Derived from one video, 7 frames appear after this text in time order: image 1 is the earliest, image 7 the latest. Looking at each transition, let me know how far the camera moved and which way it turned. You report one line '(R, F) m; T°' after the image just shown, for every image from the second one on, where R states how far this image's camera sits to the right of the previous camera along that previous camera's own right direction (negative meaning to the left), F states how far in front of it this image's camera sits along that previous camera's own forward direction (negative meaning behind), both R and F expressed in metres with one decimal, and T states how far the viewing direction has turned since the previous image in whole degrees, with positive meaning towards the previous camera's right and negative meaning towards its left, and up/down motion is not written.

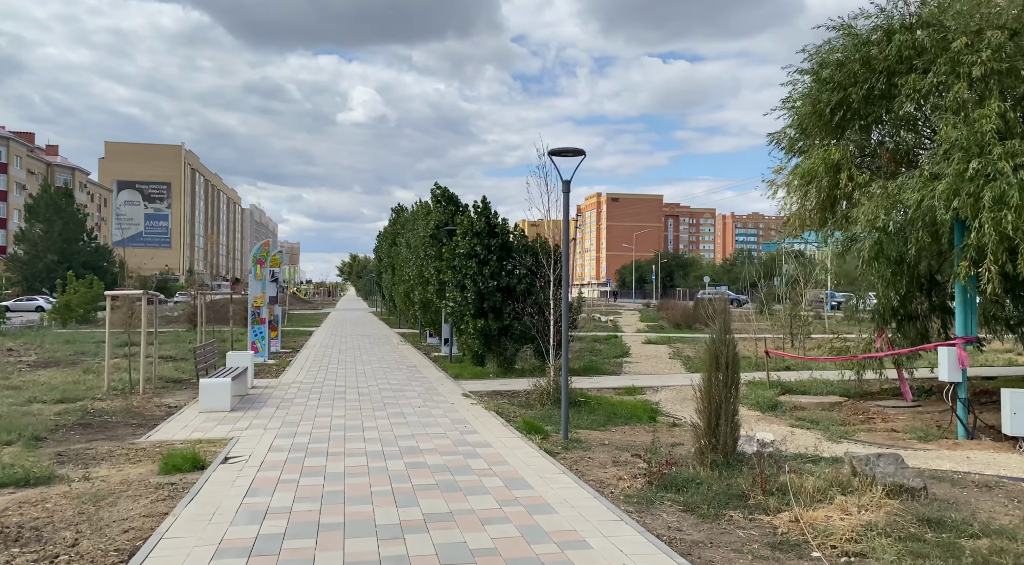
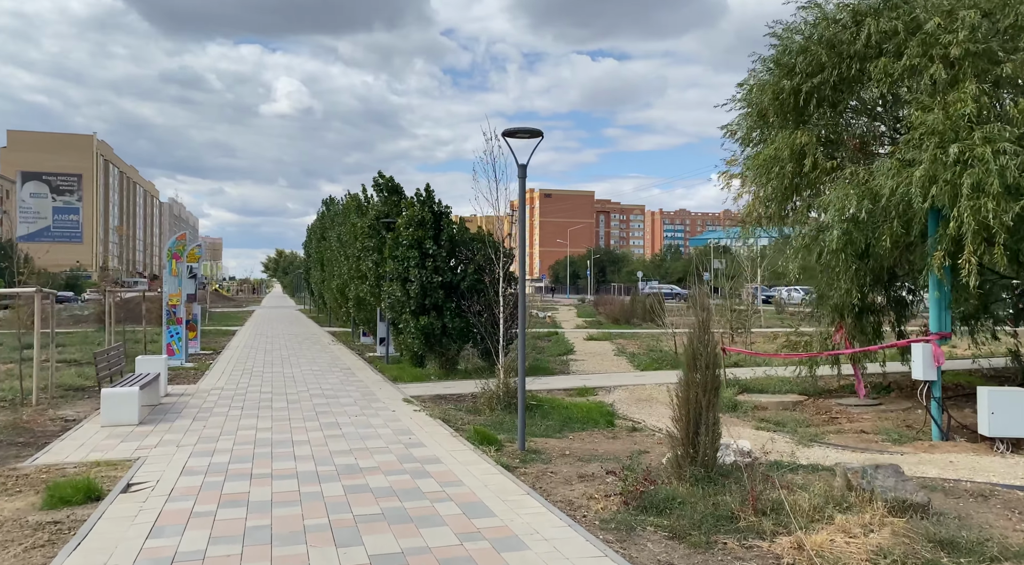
(-0.2, +0.9) m; +6°
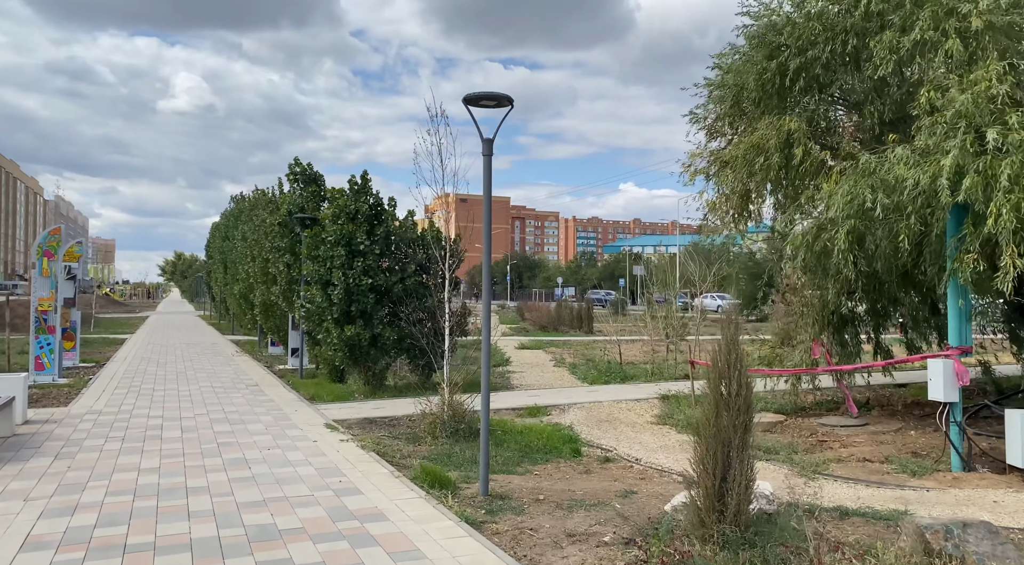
(-0.4, +1.6) m; +7°
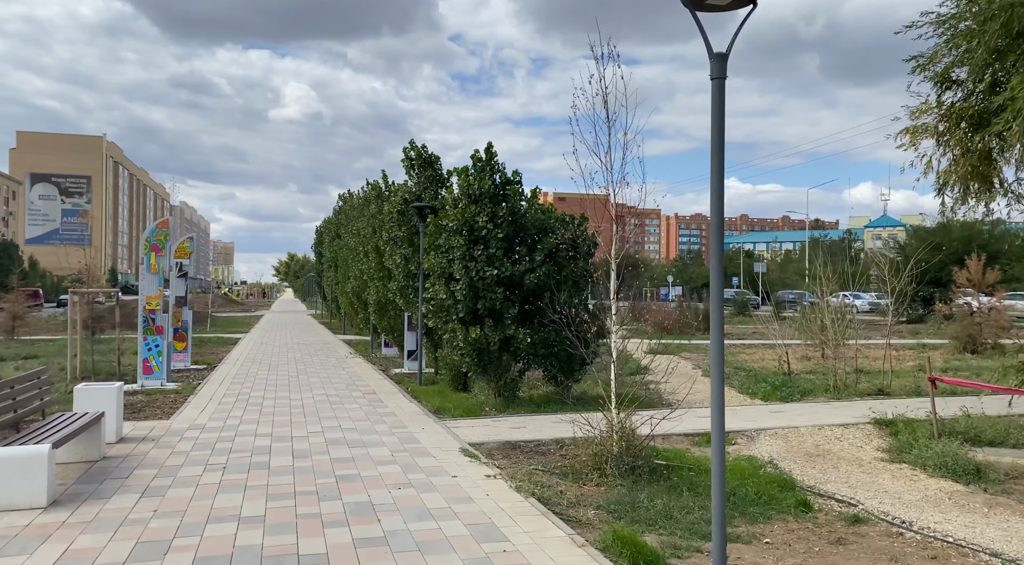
(-0.9, +2.0) m; -8°
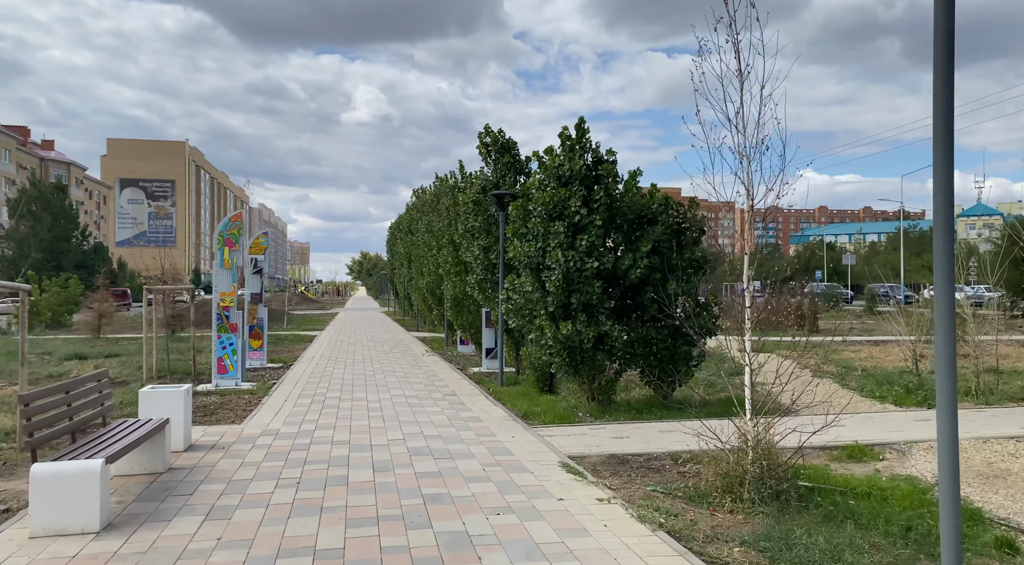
(-0.4, +1.0) m; -5°
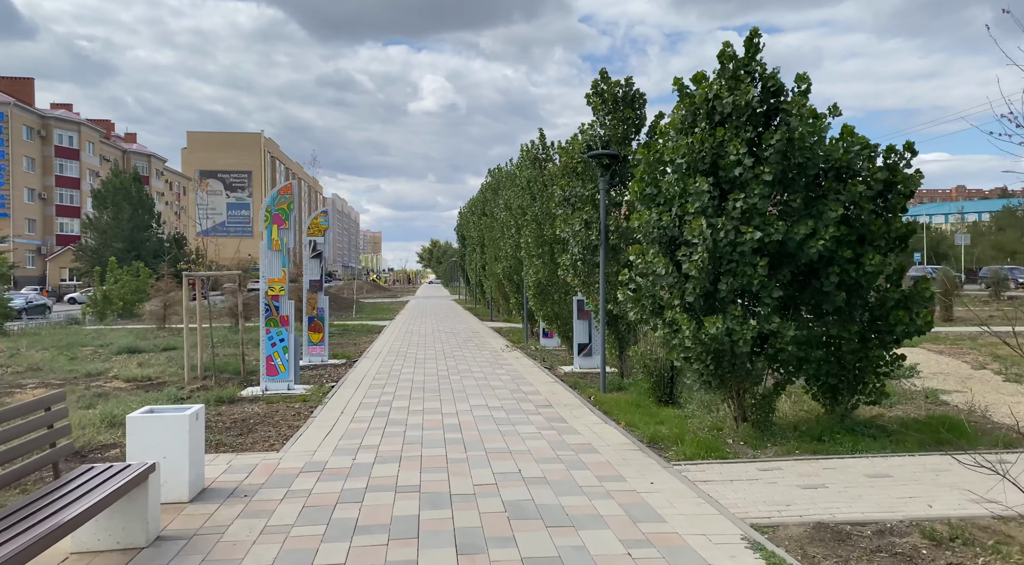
(-0.5, +2.4) m; -5°
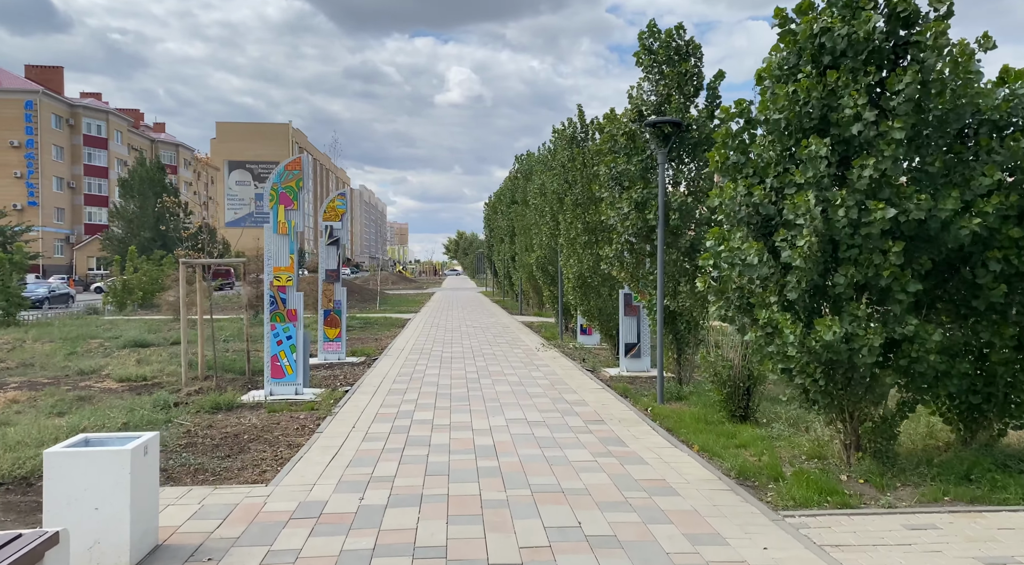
(-0.2, +1.5) m; -2°
